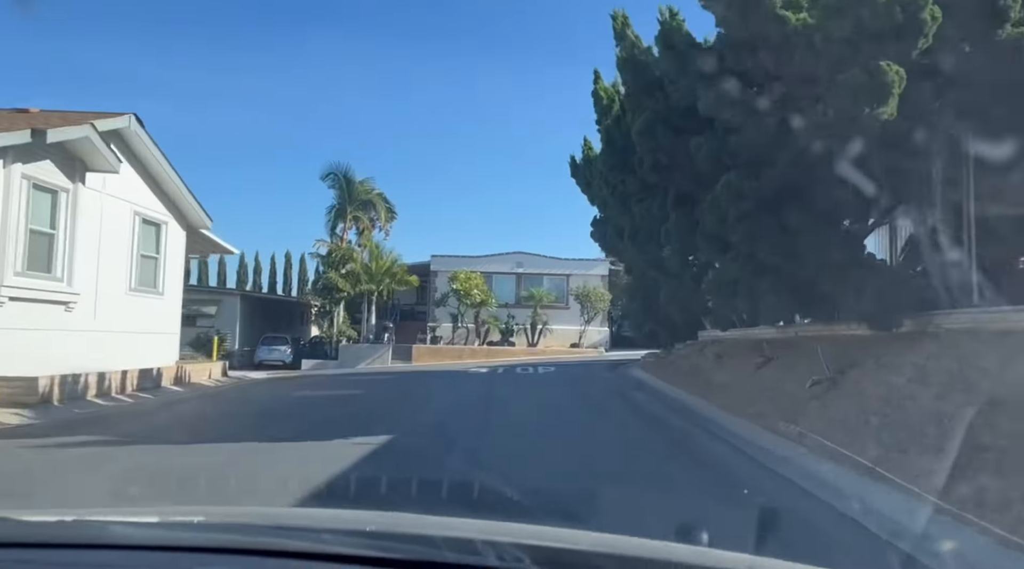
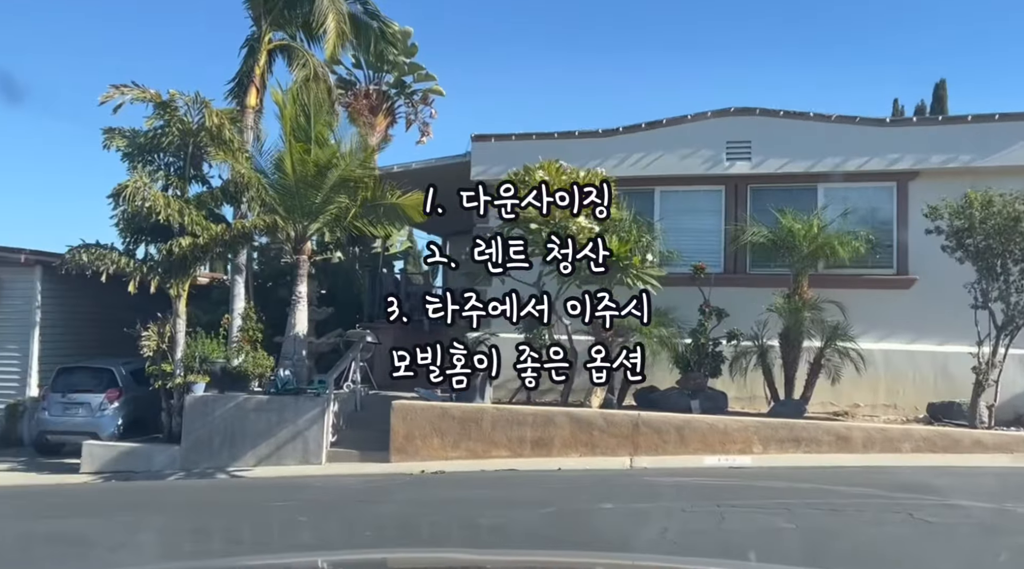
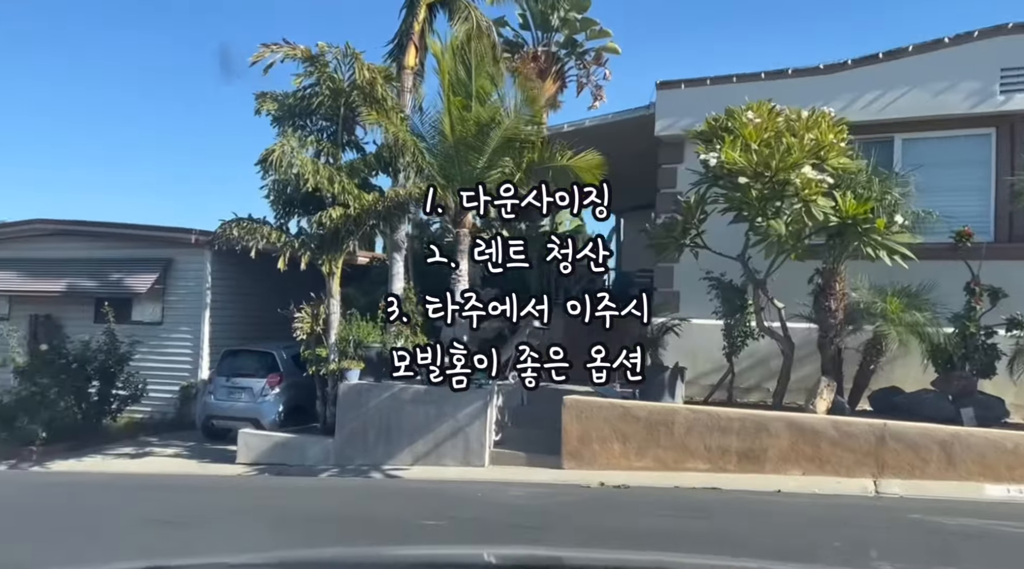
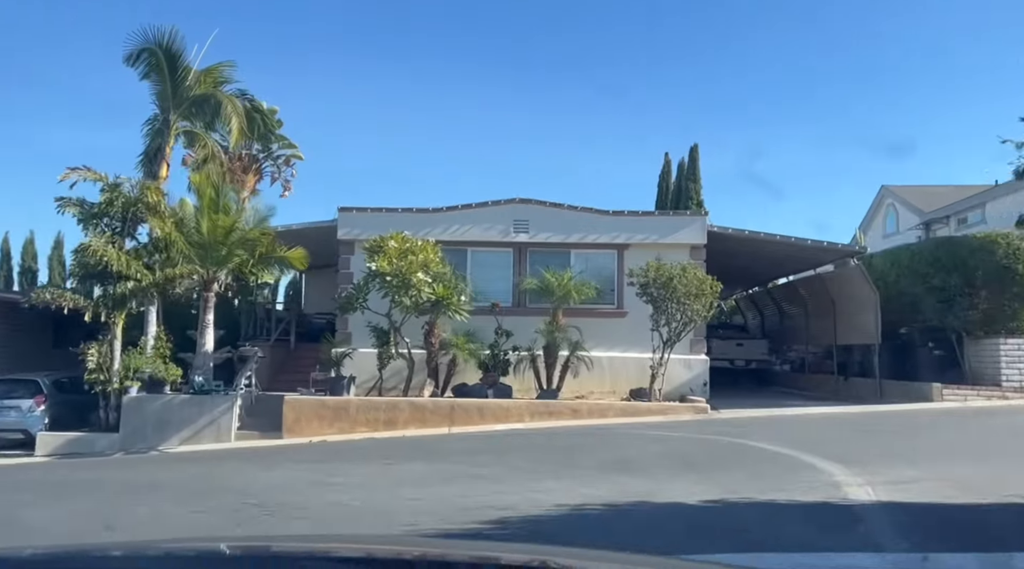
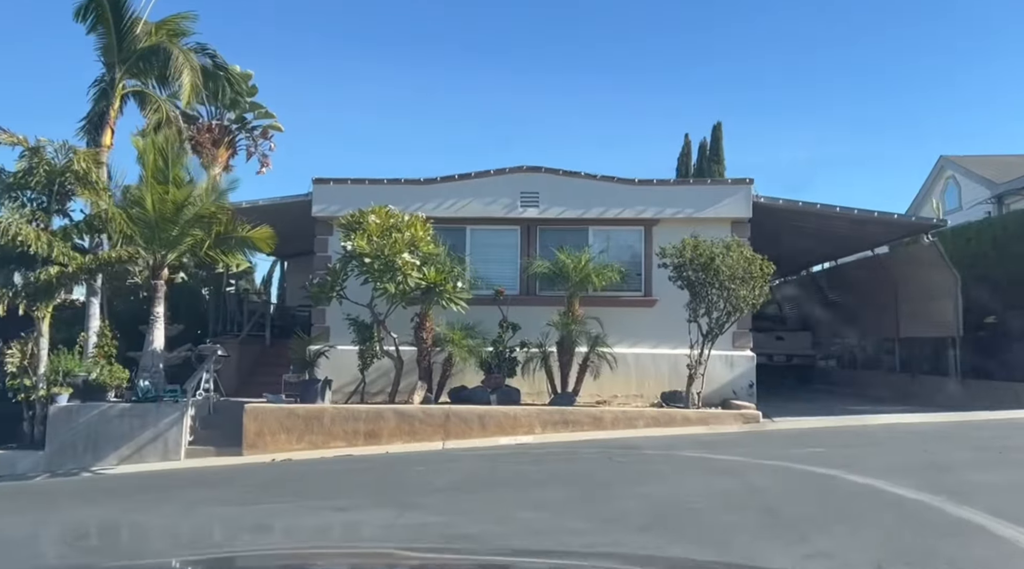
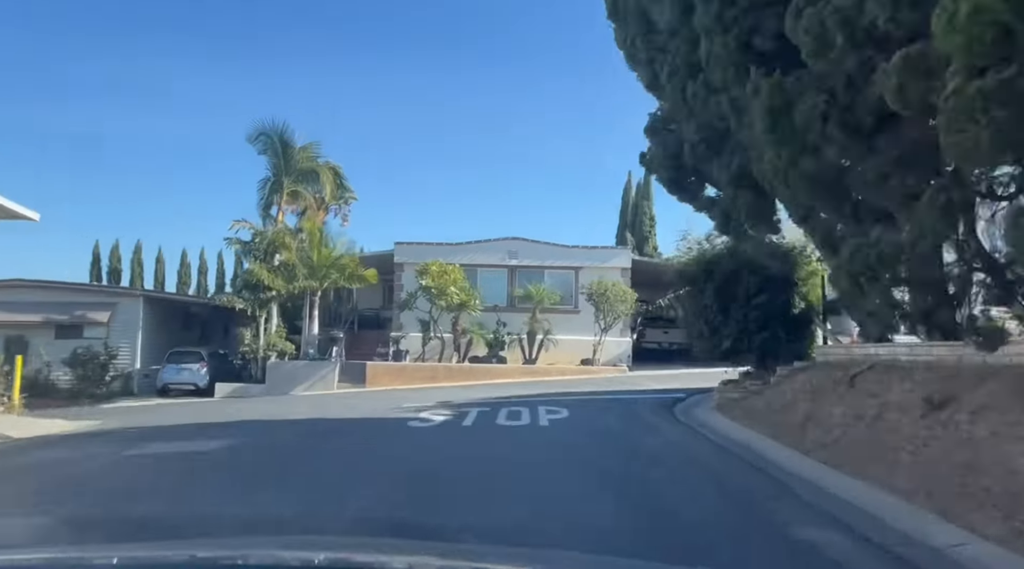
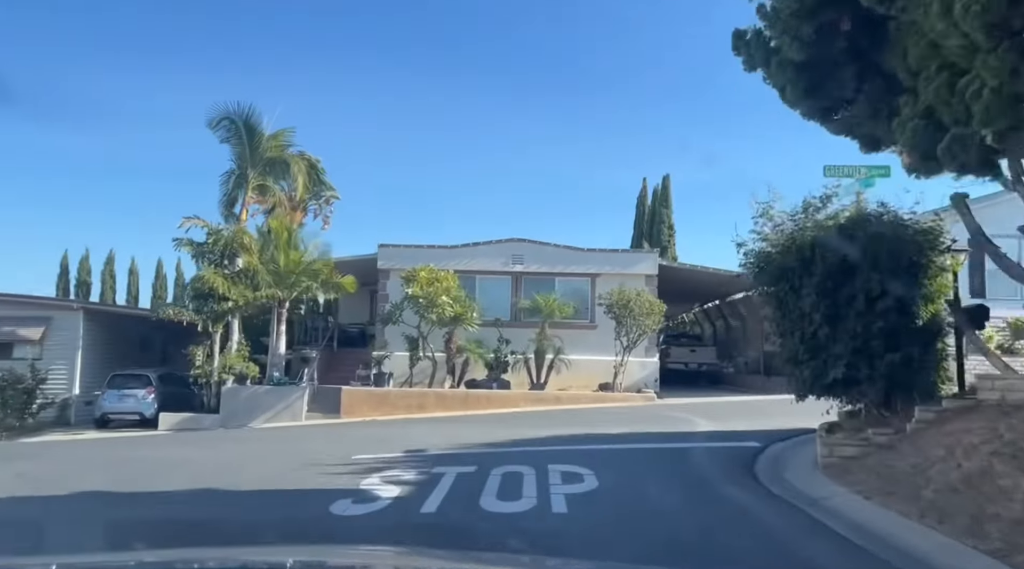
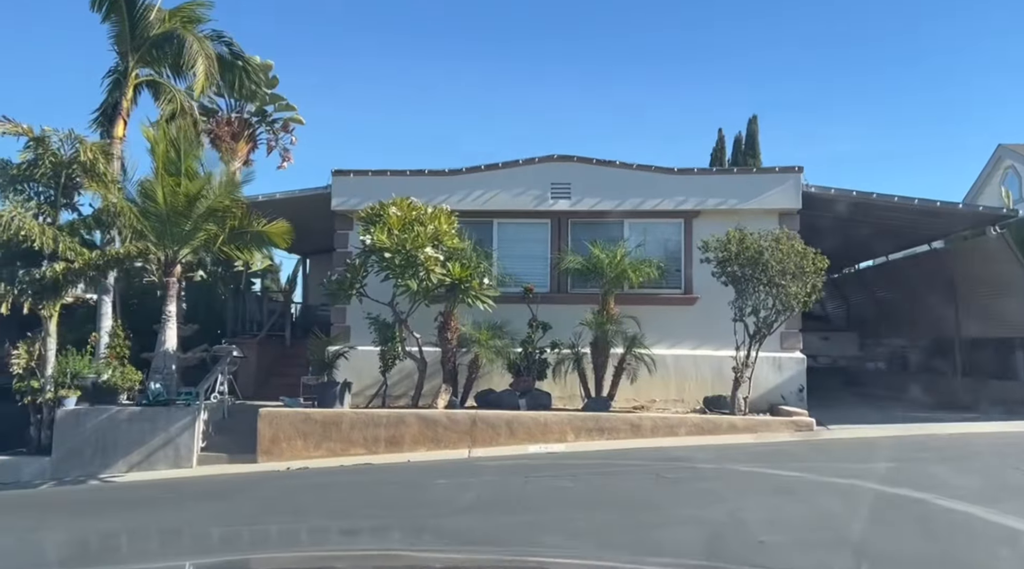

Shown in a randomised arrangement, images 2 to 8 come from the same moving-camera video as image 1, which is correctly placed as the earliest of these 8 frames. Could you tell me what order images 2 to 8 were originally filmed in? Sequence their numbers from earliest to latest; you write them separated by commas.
6, 7, 4, 5, 8, 2, 3
